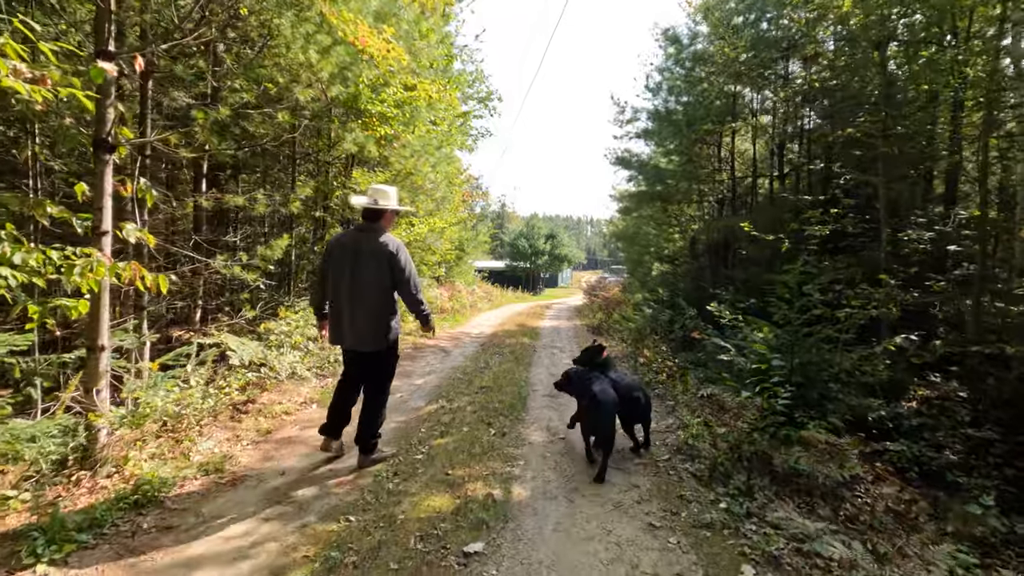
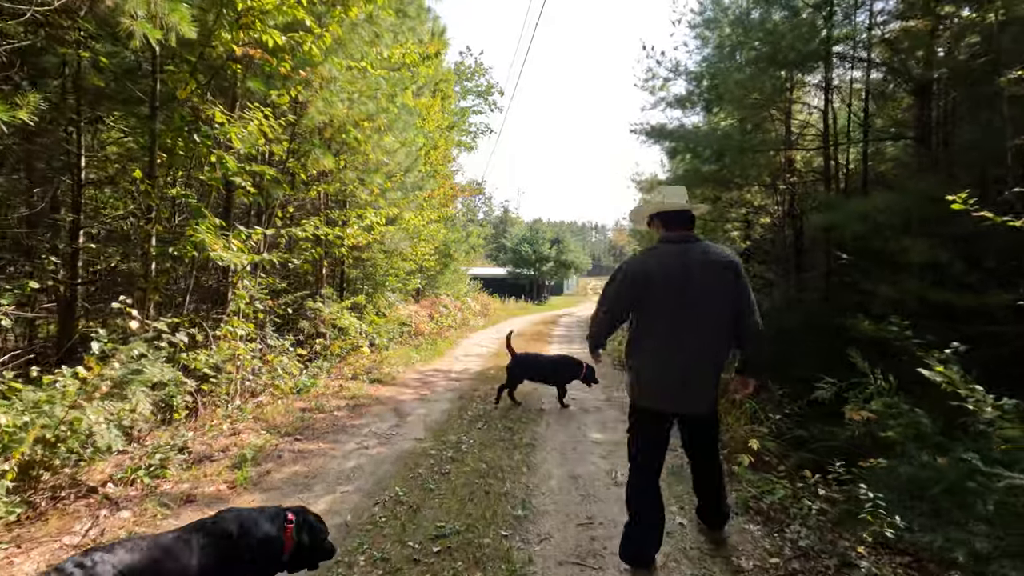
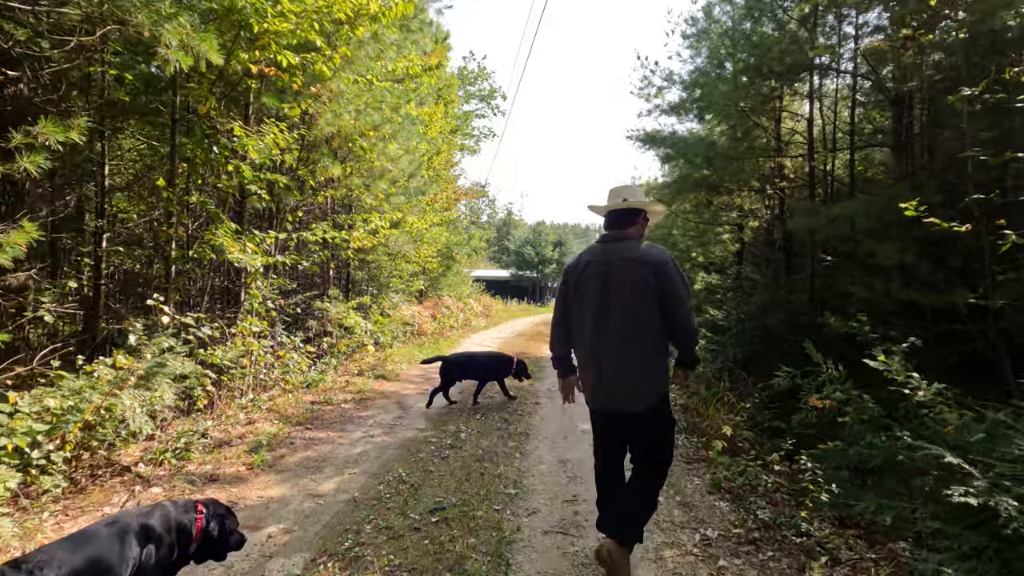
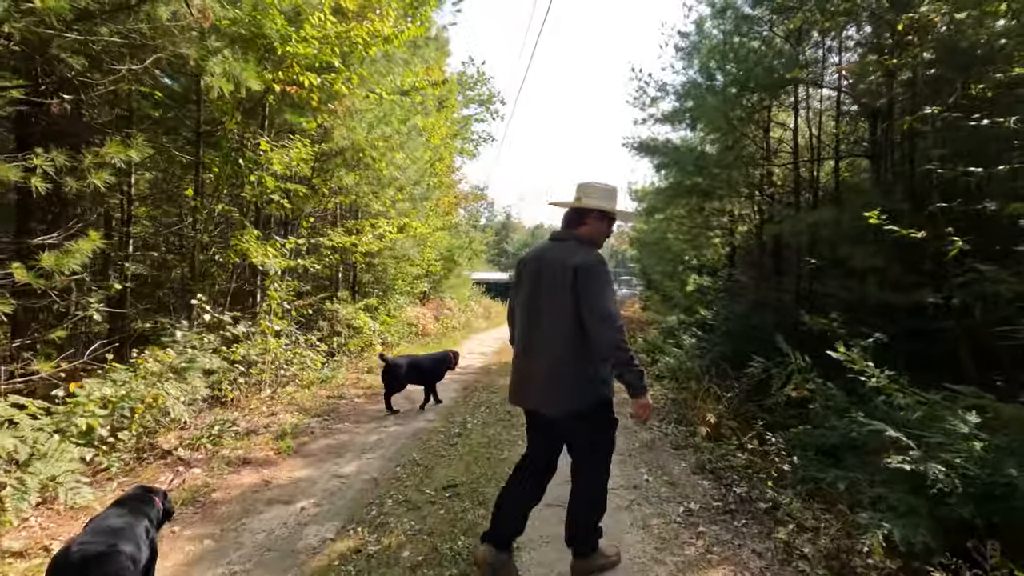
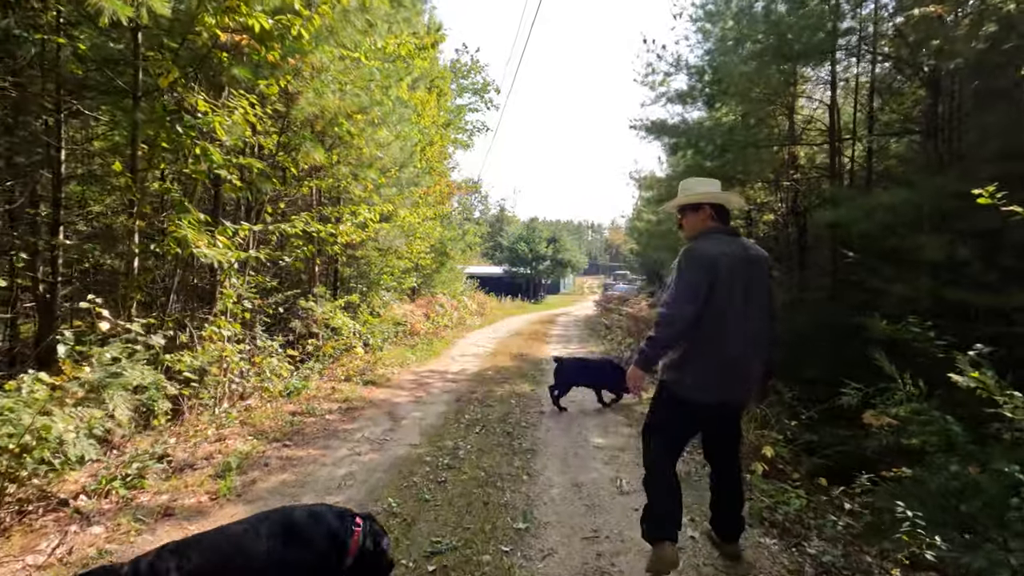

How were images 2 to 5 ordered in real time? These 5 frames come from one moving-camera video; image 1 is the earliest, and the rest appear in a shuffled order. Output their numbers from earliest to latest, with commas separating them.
4, 3, 2, 5
